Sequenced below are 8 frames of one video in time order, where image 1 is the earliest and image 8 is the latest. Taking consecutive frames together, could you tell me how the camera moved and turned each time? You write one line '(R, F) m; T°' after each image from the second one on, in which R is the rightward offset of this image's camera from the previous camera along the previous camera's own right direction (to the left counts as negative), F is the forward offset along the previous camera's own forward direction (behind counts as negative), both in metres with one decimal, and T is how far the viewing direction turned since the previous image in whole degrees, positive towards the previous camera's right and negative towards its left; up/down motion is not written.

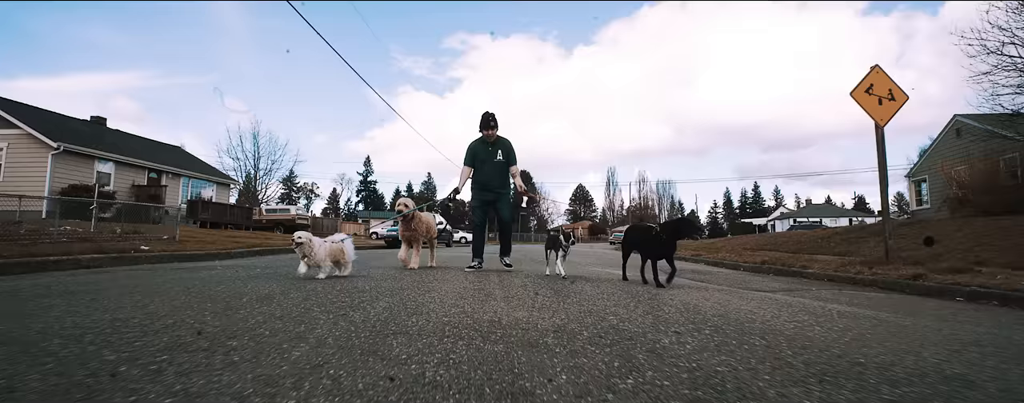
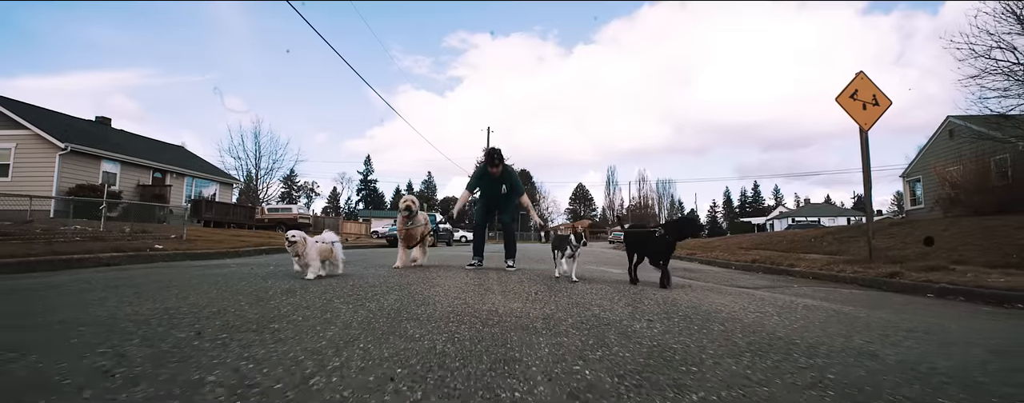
(0.0, -0.4) m; 0°
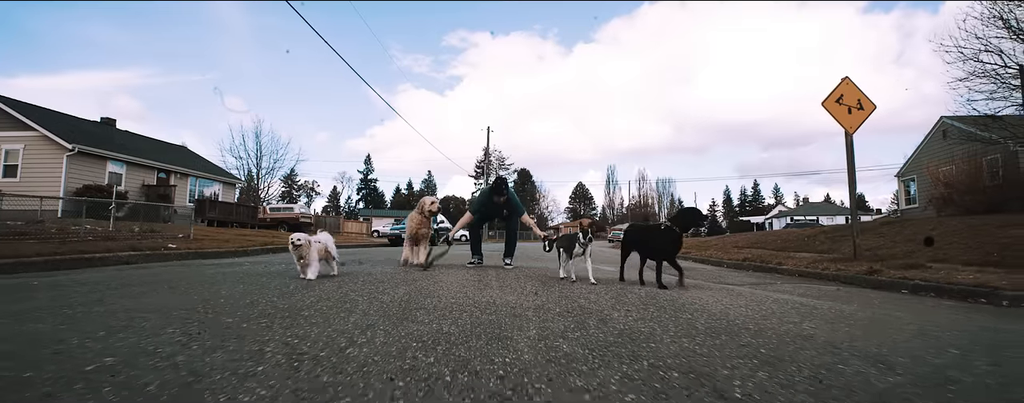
(0.0, -0.4) m; 0°
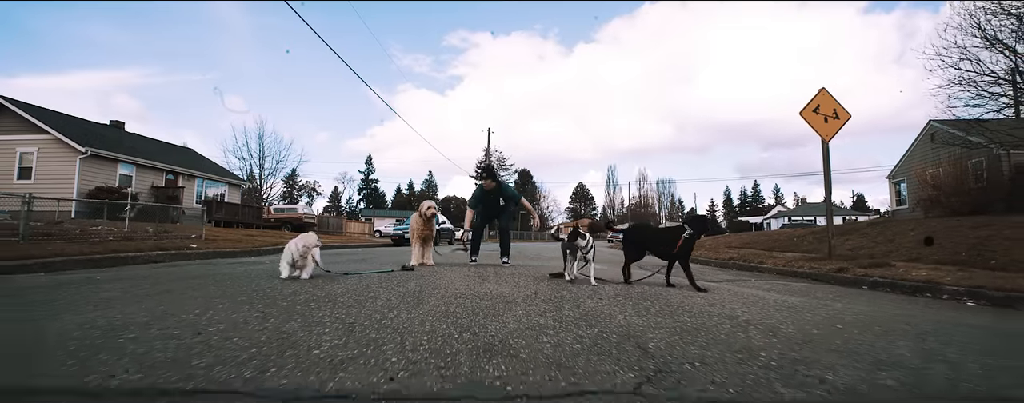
(+0.1, -0.8) m; 0°
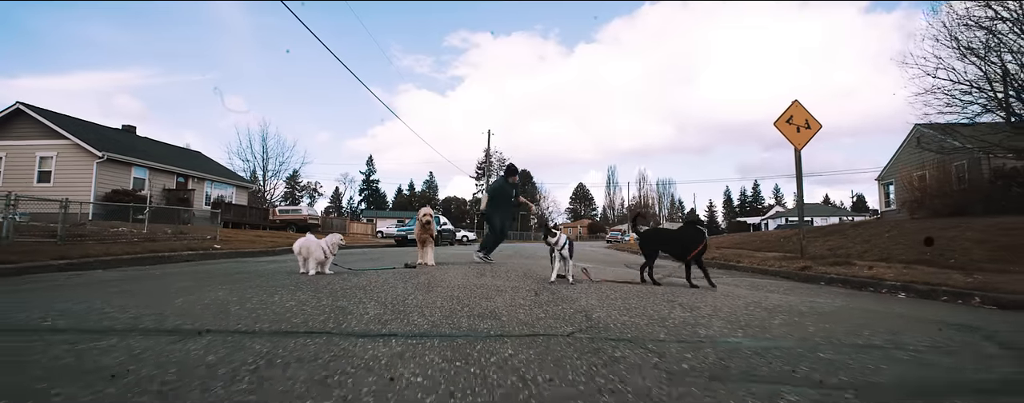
(+0.1, -1.0) m; 0°
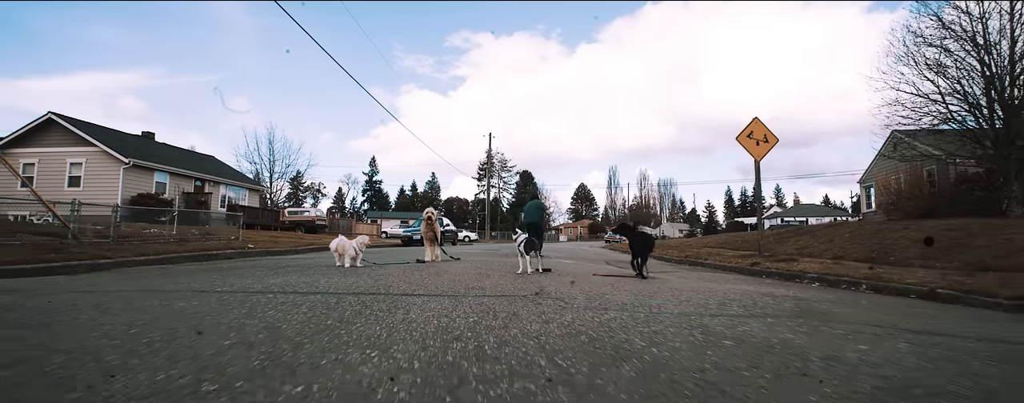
(+0.2, -1.9) m; 0°
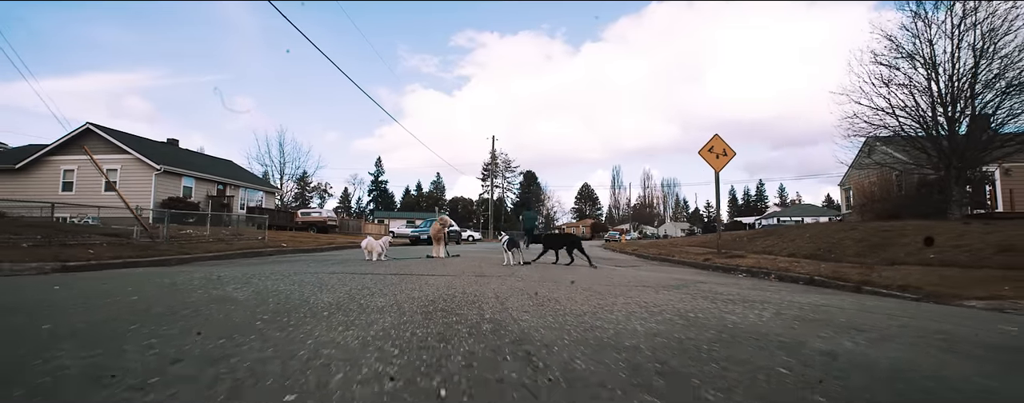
(+0.3, -2.5) m; -1°
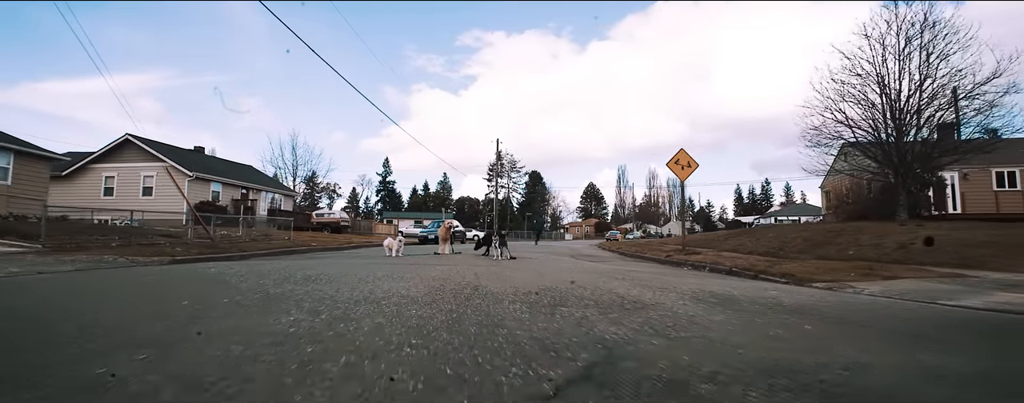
(+0.5, -2.9) m; -1°
